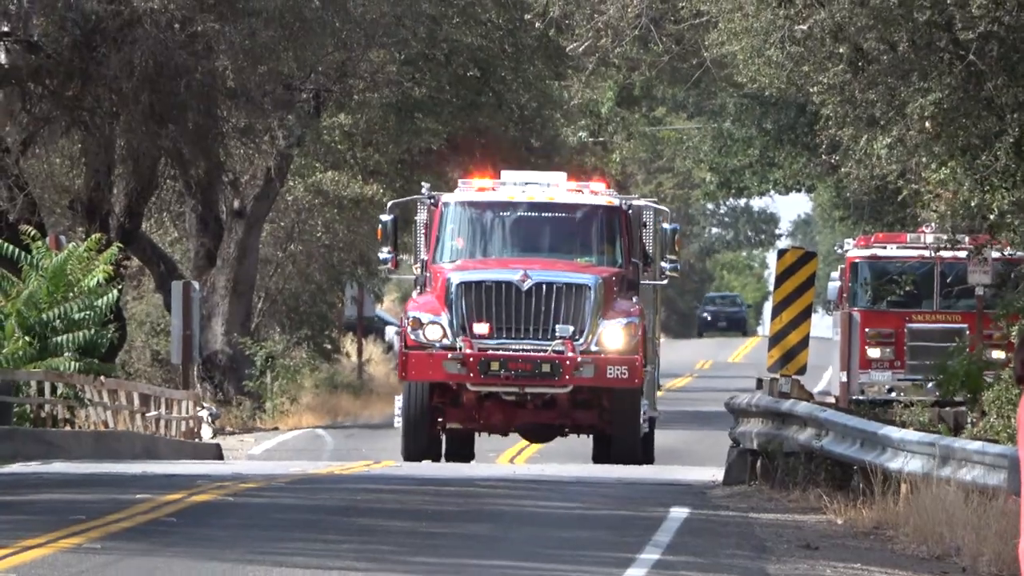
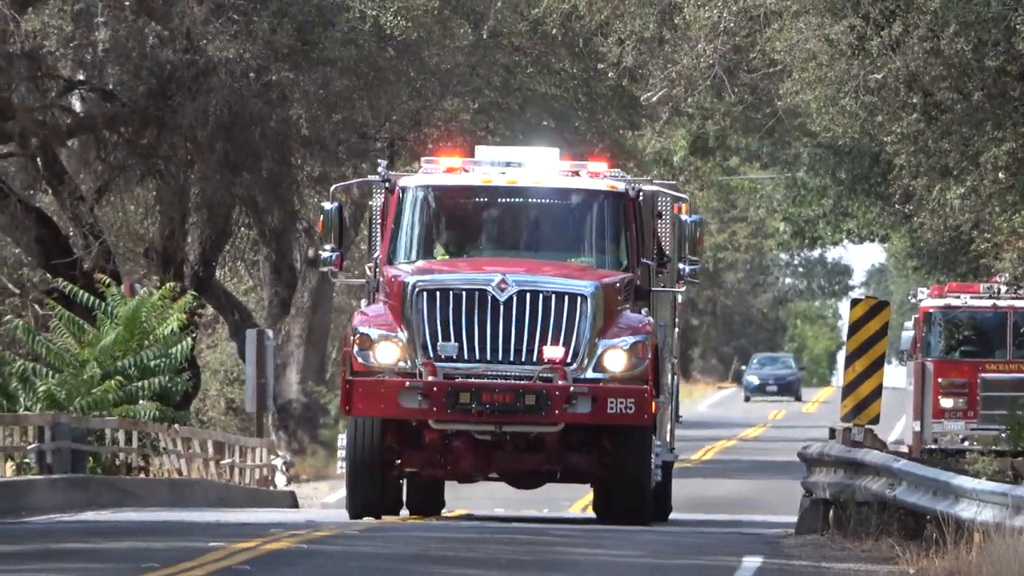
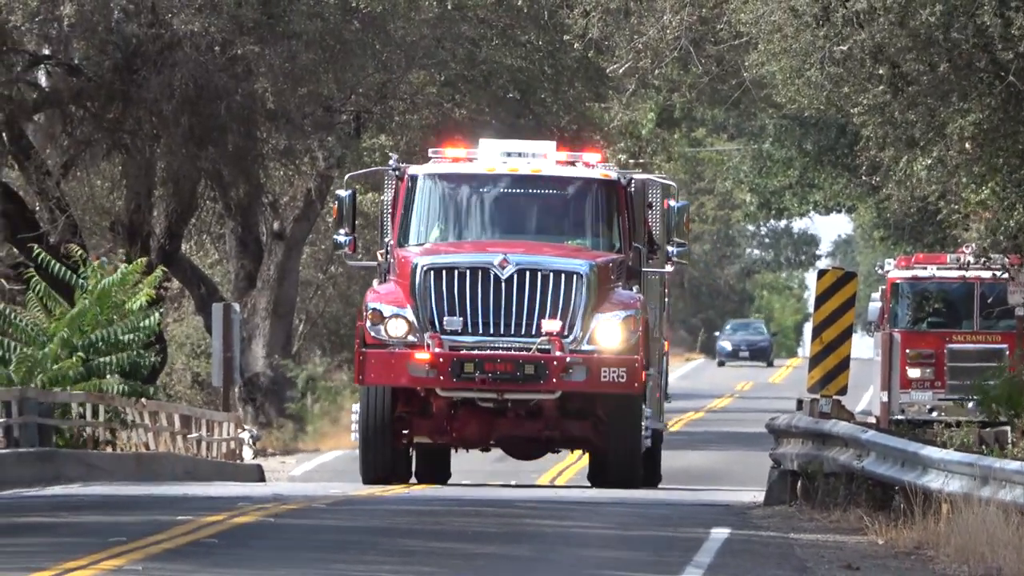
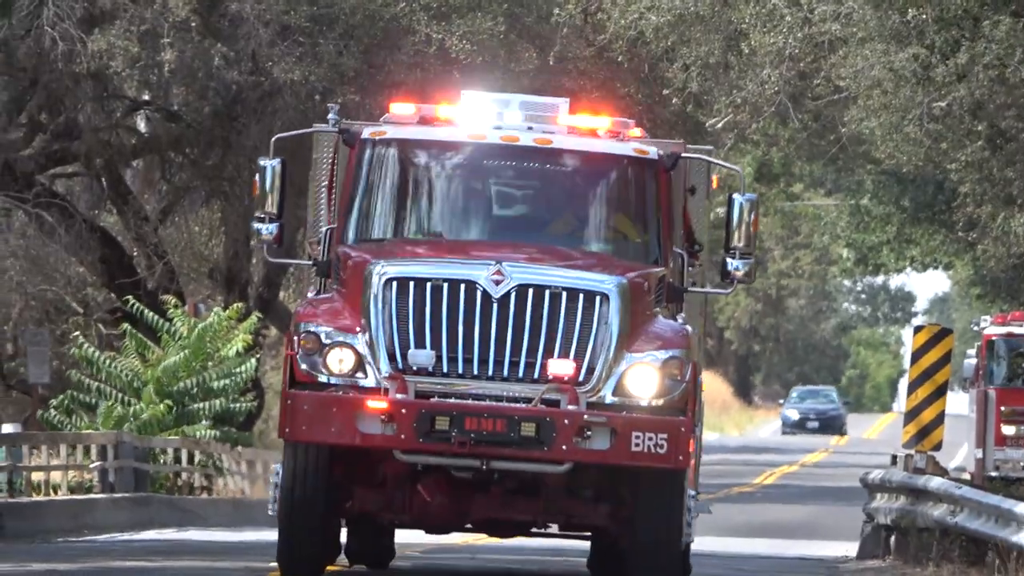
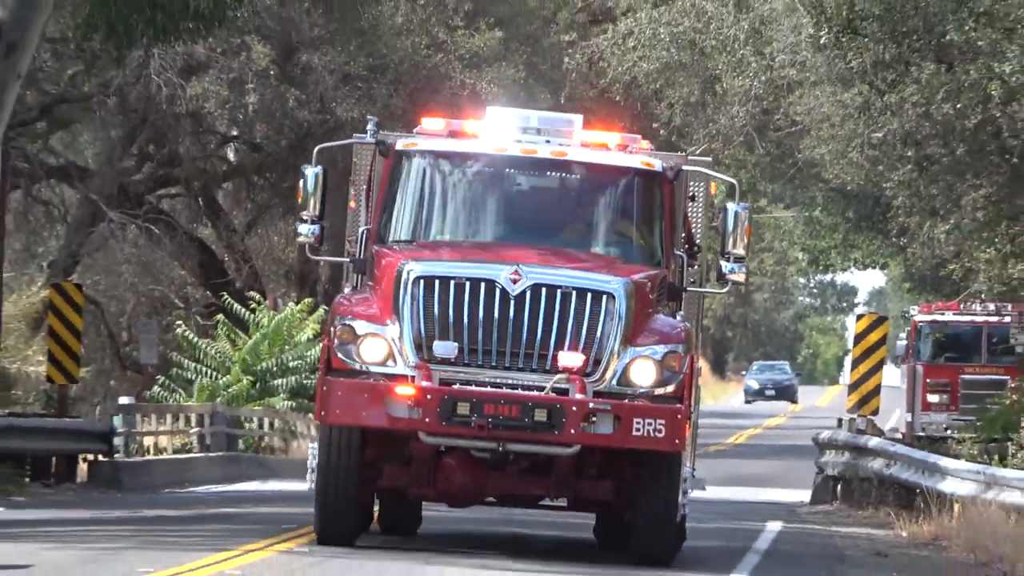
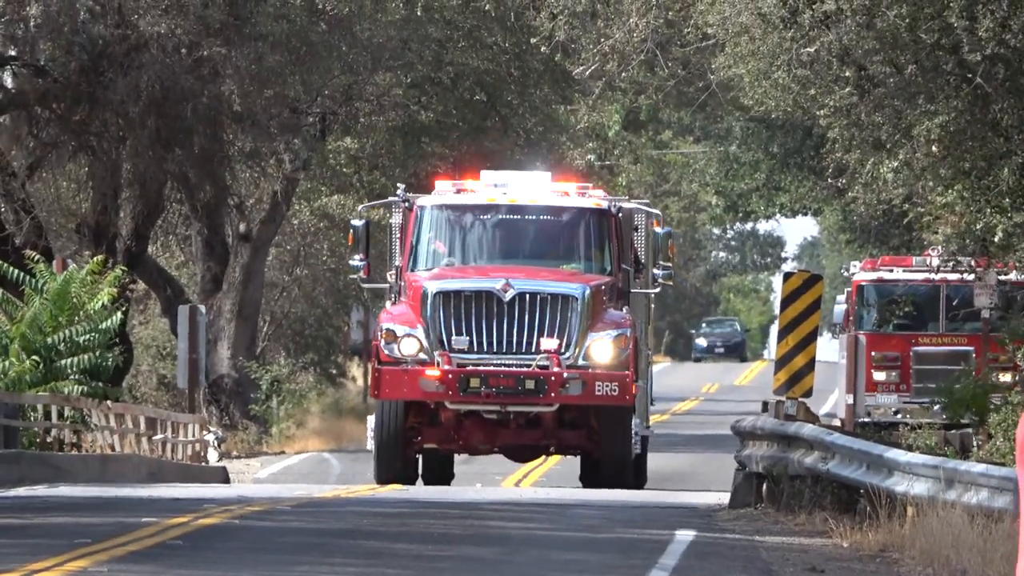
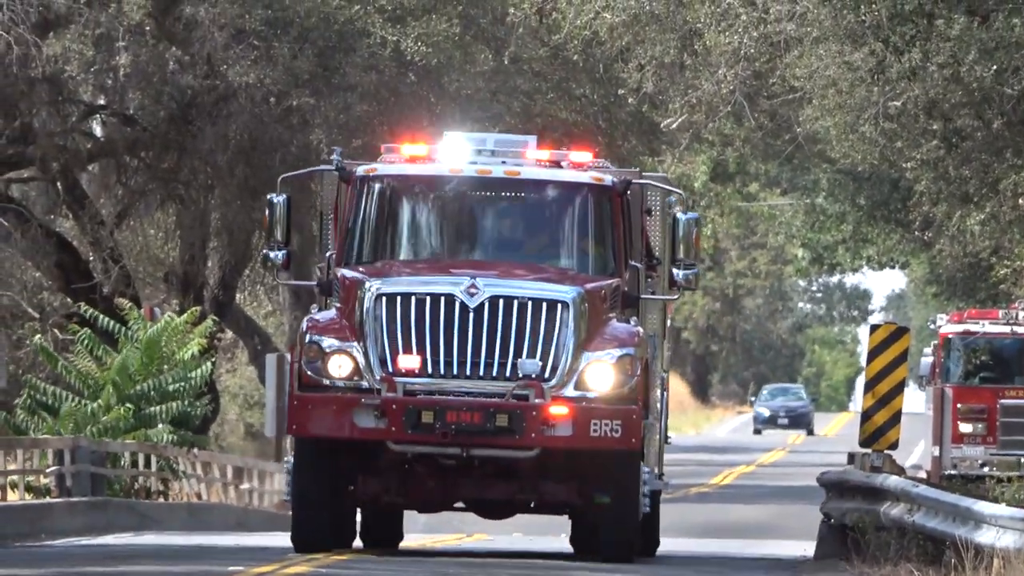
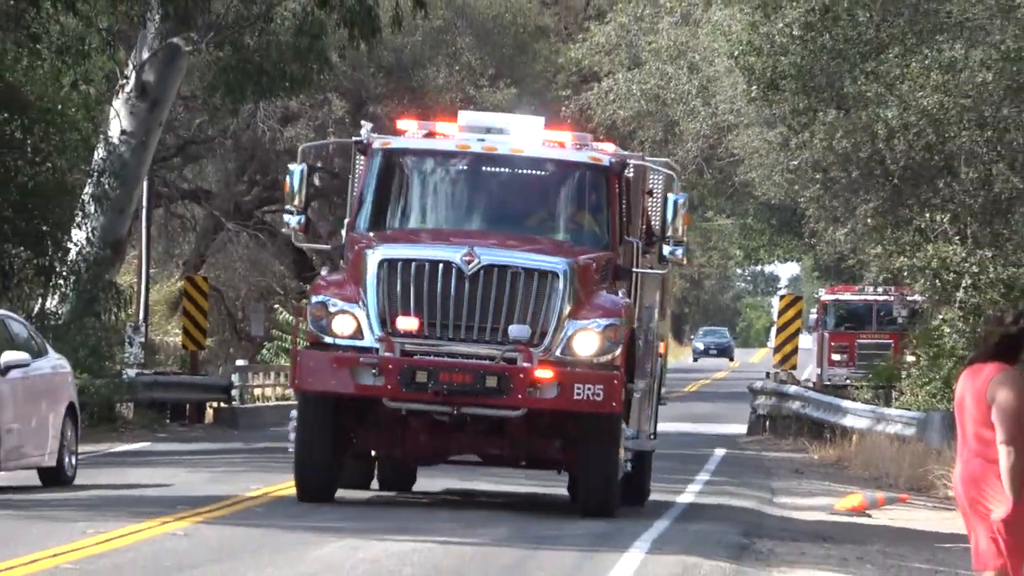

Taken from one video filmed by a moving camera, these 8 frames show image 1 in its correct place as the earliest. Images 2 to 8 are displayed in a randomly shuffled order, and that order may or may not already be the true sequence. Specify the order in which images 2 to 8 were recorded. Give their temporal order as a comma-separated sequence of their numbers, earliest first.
6, 3, 2, 7, 4, 5, 8
